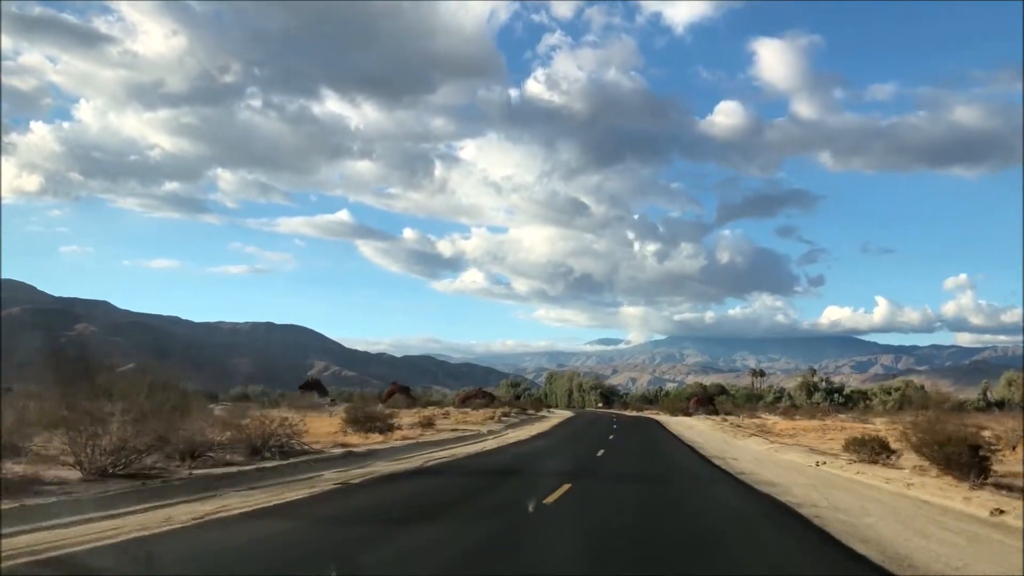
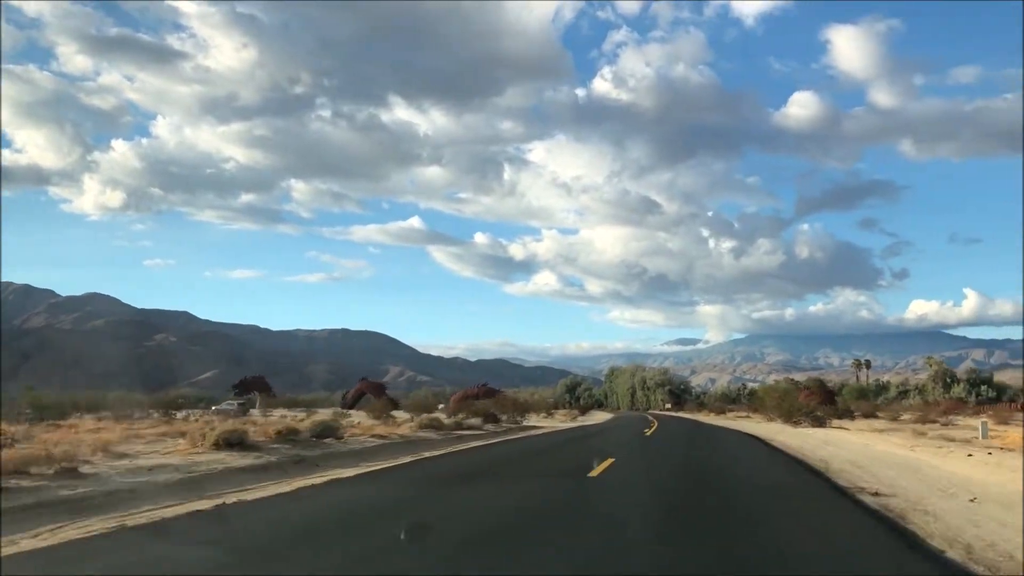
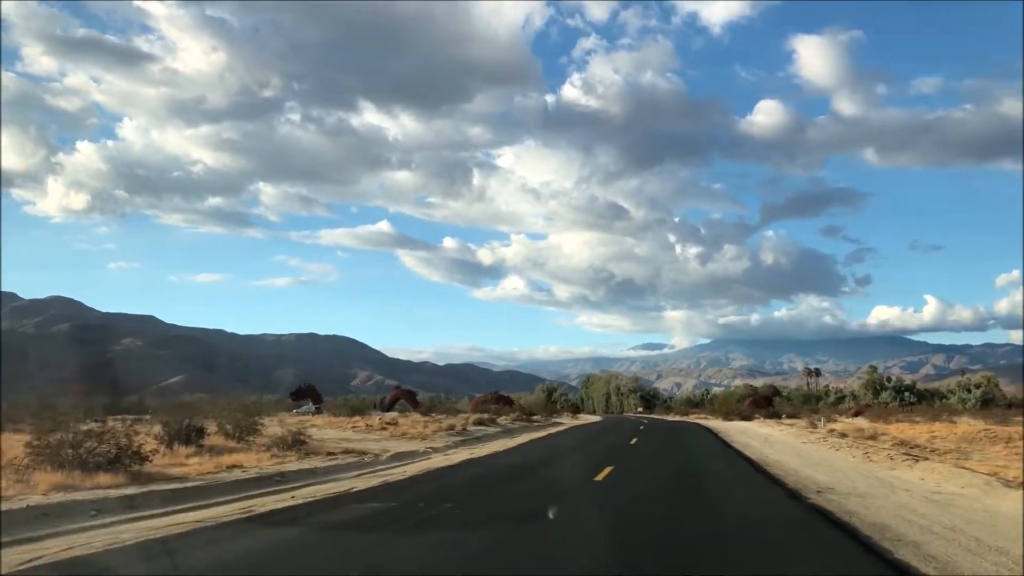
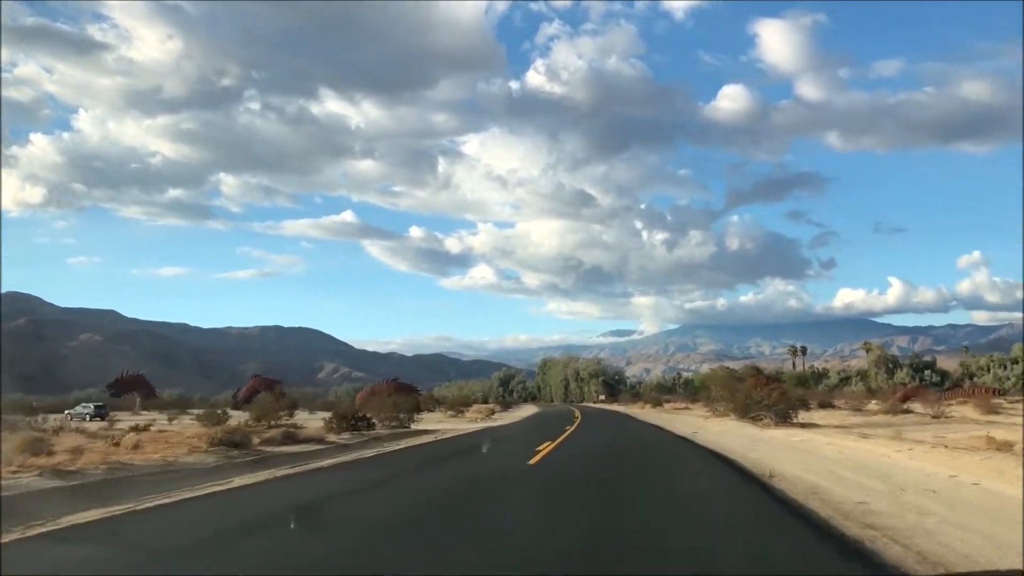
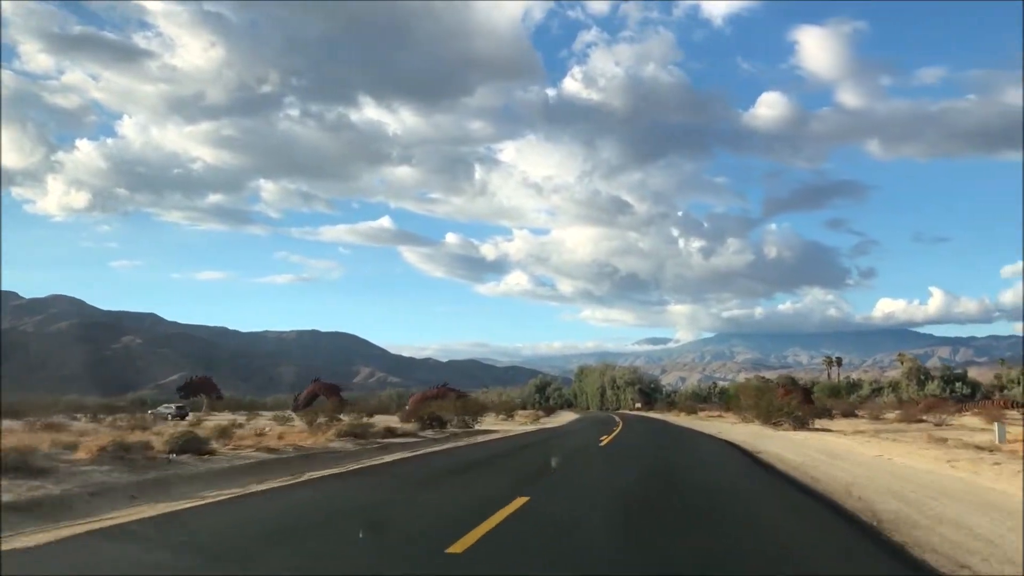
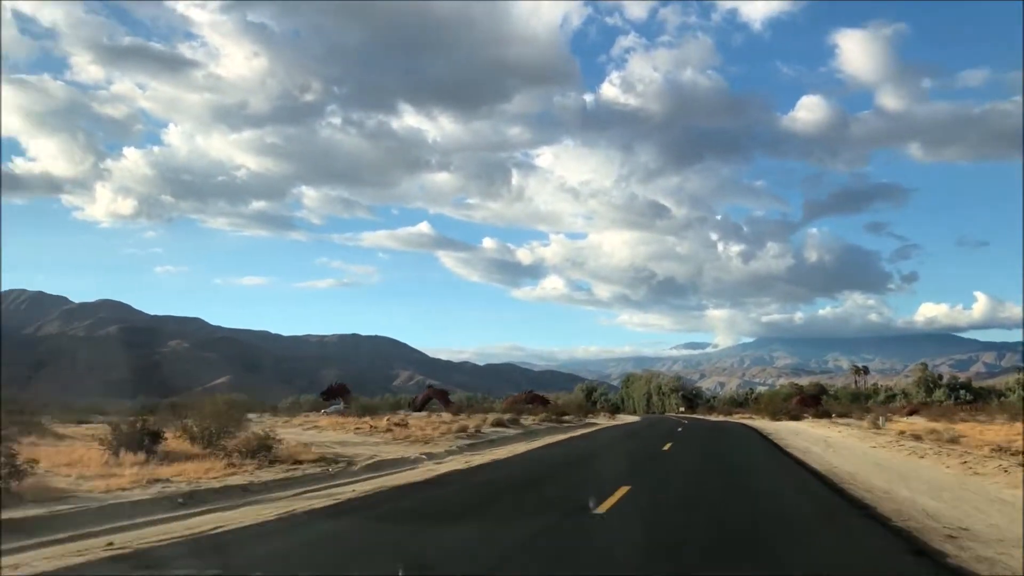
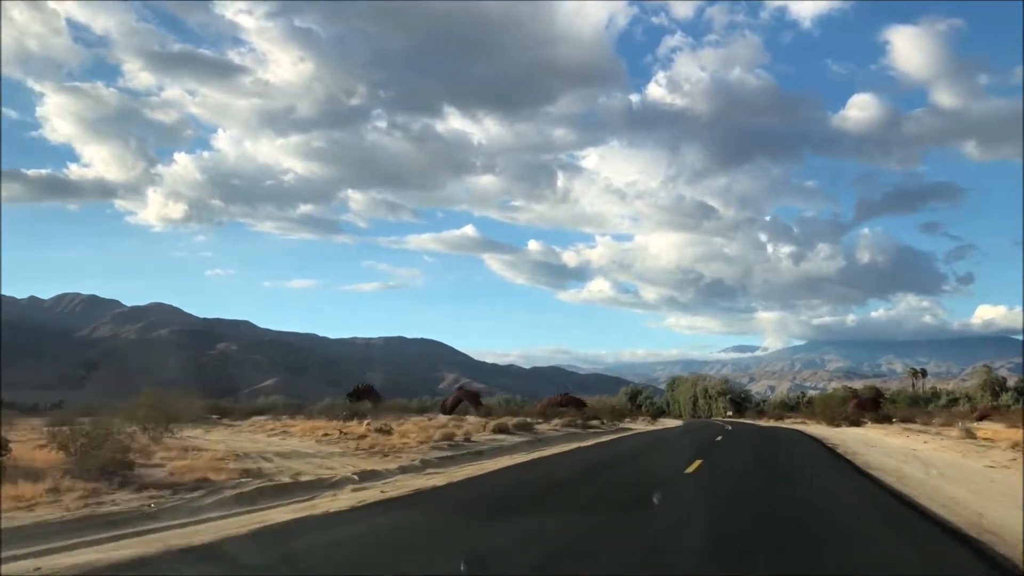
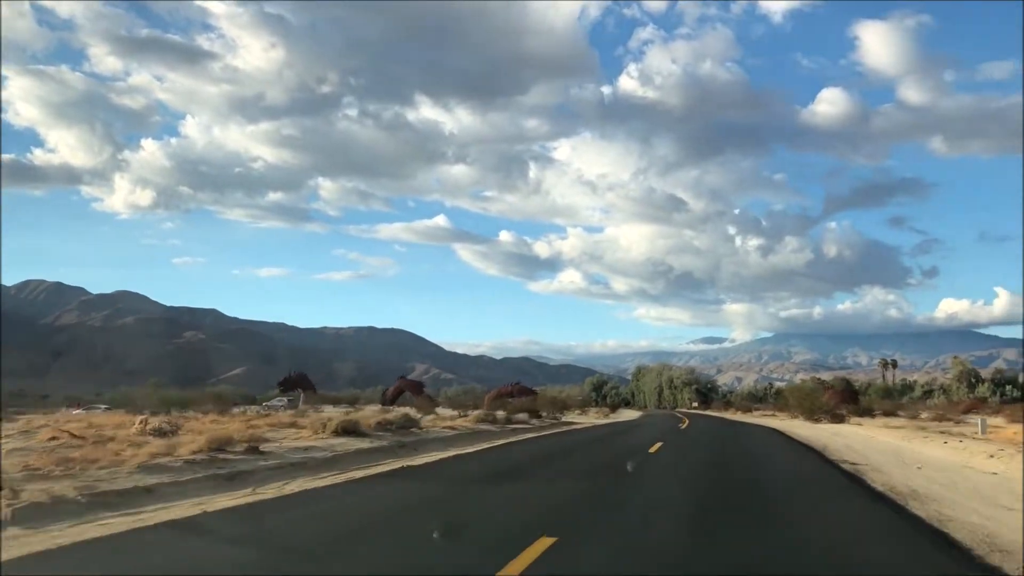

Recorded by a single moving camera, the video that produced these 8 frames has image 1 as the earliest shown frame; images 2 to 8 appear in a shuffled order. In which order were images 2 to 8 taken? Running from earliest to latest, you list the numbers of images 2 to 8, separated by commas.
3, 6, 7, 8, 2, 5, 4
